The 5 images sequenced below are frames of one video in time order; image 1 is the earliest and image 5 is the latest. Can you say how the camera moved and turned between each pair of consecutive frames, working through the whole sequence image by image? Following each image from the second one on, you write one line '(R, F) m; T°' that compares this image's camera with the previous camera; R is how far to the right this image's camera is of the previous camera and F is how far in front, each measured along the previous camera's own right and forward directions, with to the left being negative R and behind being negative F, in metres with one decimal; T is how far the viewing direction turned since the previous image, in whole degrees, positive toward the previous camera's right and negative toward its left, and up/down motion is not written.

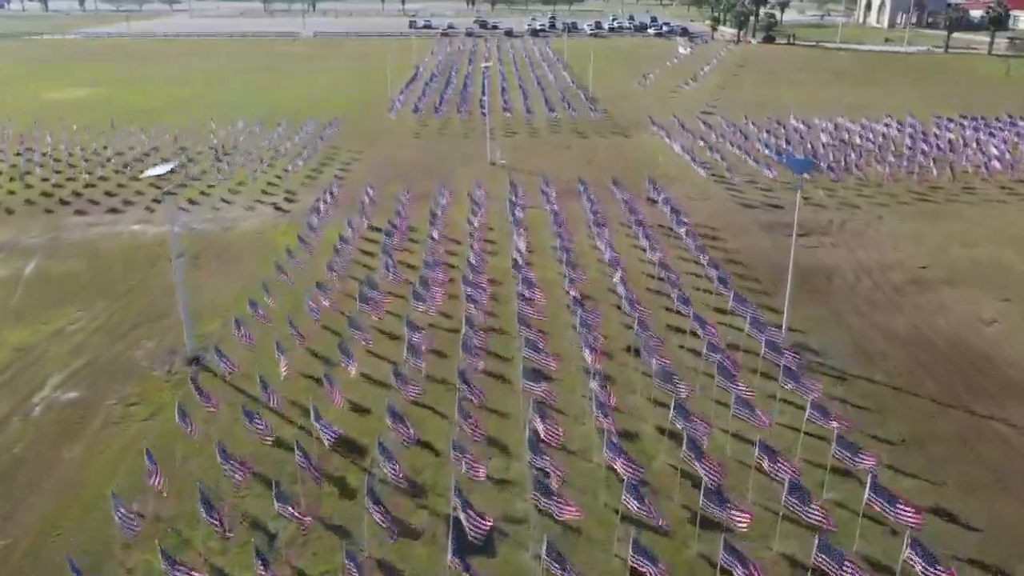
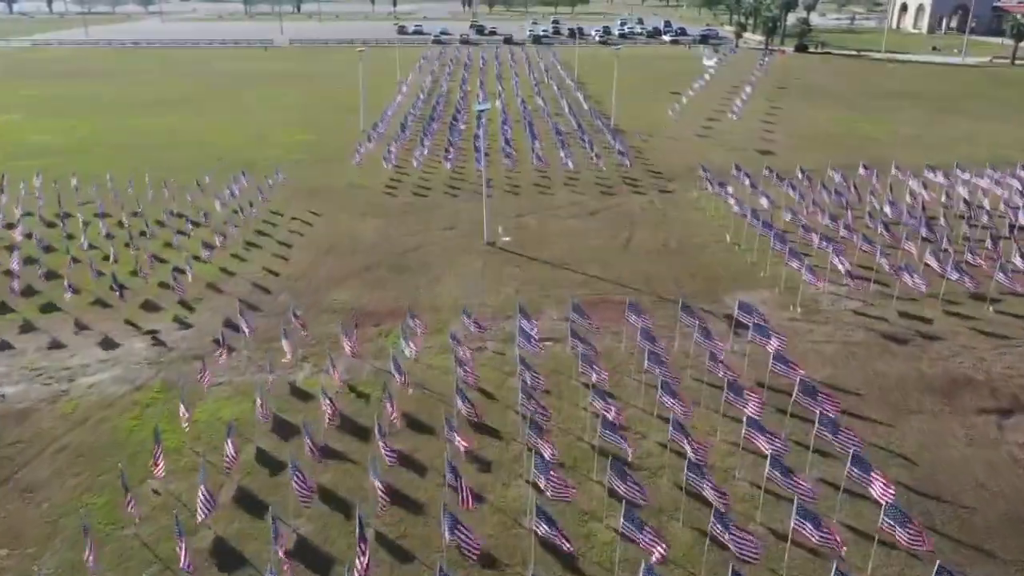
(-0.4, +14.3) m; 0°
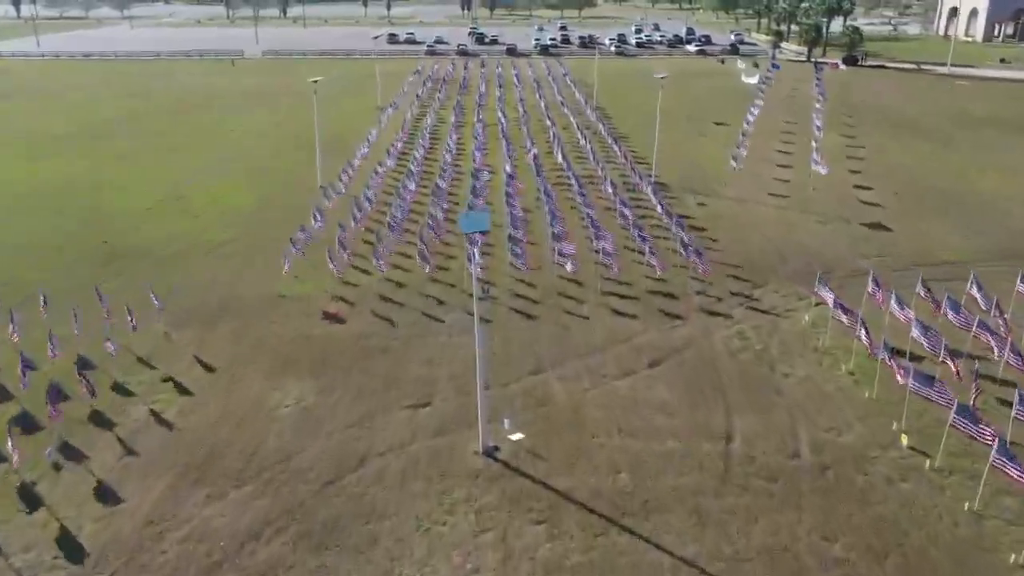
(-0.3, +14.7) m; 0°
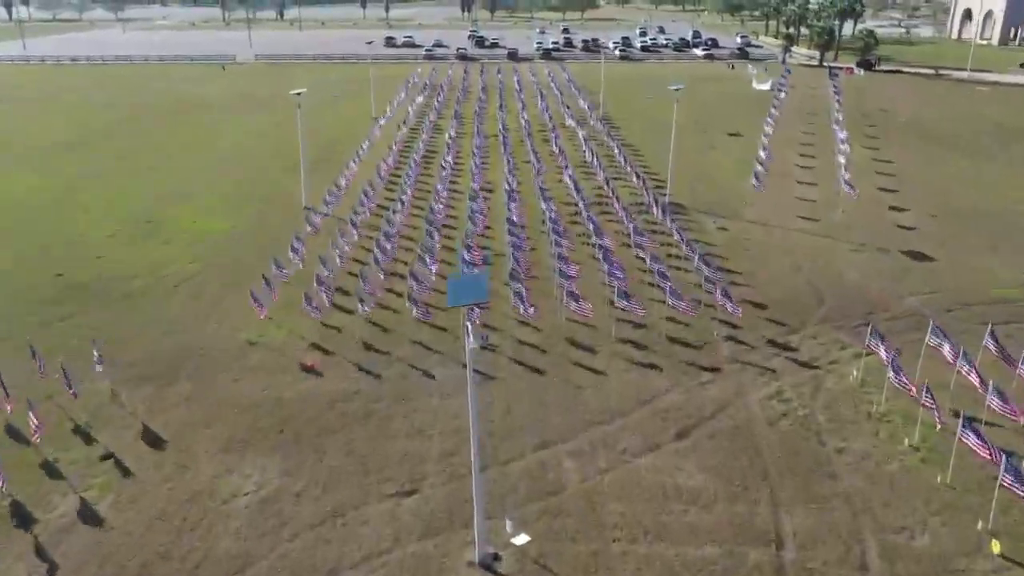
(0.0, +3.6) m; 0°
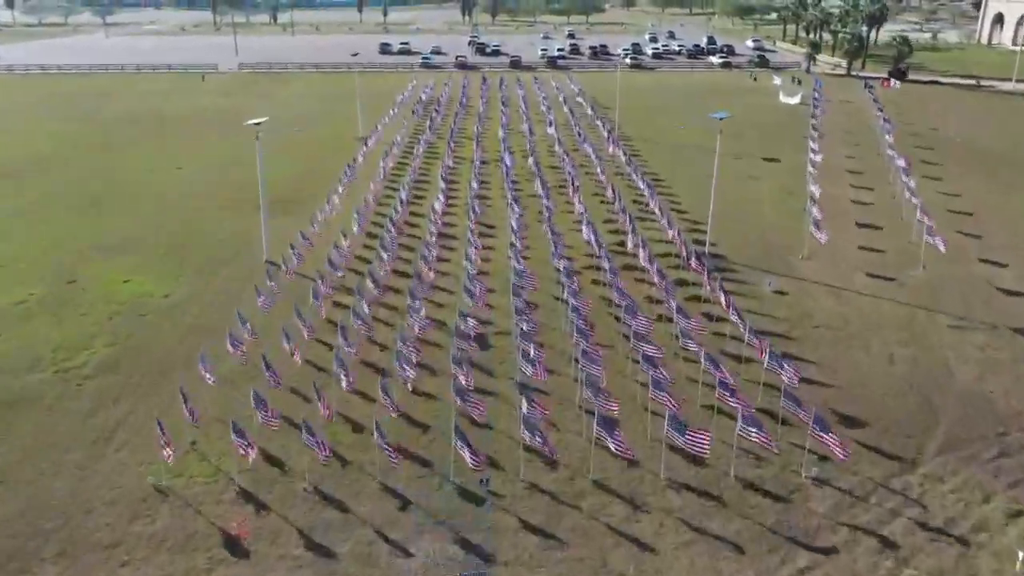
(-0.2, +7.2) m; 0°
